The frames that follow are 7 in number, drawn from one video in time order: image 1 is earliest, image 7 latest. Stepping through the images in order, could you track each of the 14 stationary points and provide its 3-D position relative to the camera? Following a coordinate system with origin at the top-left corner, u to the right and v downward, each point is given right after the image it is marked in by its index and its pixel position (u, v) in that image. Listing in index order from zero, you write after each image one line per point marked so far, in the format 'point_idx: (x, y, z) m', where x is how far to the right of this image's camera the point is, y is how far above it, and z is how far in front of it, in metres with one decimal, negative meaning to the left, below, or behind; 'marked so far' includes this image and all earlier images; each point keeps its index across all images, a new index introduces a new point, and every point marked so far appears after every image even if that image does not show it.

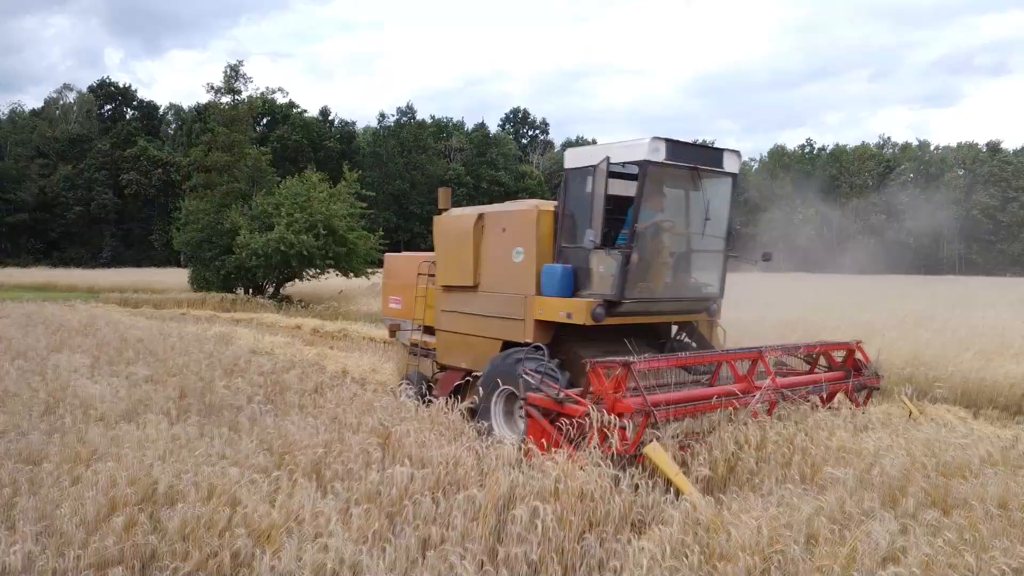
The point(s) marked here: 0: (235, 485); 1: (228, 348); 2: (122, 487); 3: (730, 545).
0: (-1.4, -1.0, +3.9) m
1: (-3.6, -0.8, +10.1) m
2: (-1.9, -1.0, +3.8) m
3: (+0.8, -1.0, +3.0) m
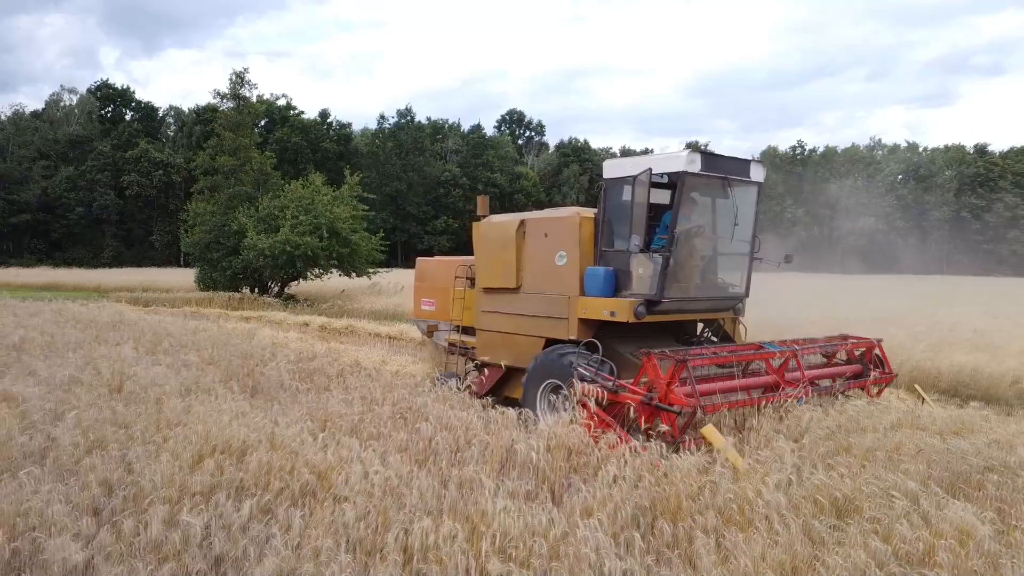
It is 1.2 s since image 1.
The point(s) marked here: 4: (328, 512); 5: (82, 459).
0: (-1.4, -1.0, +5.0) m
1: (-3.7, -0.7, +11.2) m
2: (-1.9, -1.0, +4.8) m
3: (+0.8, -1.0, +4.1) m
4: (-0.9, -1.0, +3.8) m
5: (-2.5, -1.0, +4.5) m
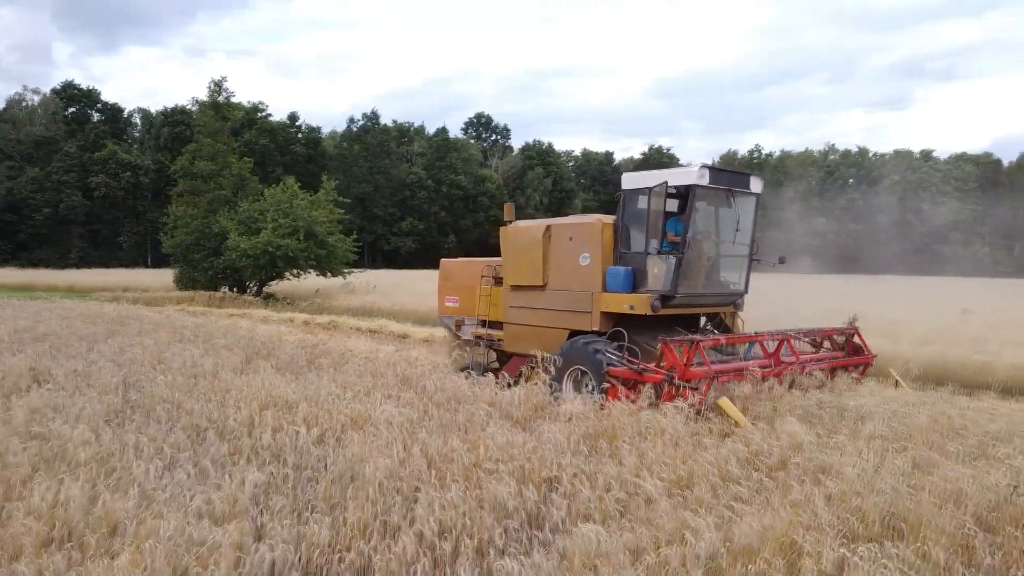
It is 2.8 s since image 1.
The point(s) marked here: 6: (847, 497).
0: (-1.6, -0.9, +6.6) m
1: (-4.1, -0.7, +12.6) m
2: (-2.0, -0.9, +6.3) m
3: (+0.7, -0.9, +5.8) m
4: (-1.0, -1.0, +5.4) m
5: (-2.6, -0.9, +6.0) m
6: (+1.6, -1.0, +3.8) m
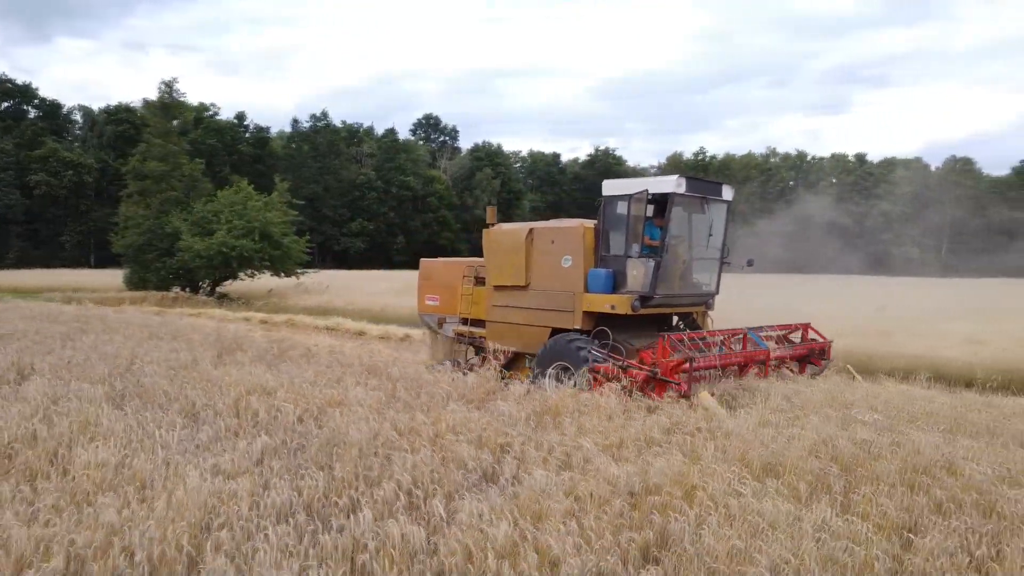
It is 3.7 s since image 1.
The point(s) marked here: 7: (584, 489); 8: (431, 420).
0: (-2.0, -0.9, +7.3) m
1: (-4.9, -0.7, +13.2) m
2: (-2.4, -0.9, +7.1) m
3: (+0.4, -0.9, +6.7) m
4: (-1.3, -1.0, +6.2) m
5: (-3.0, -0.9, +6.7) m
6: (+1.4, -1.0, +4.8) m
7: (+0.4, -1.1, +4.2) m
8: (-0.6, -1.0, +6.0) m
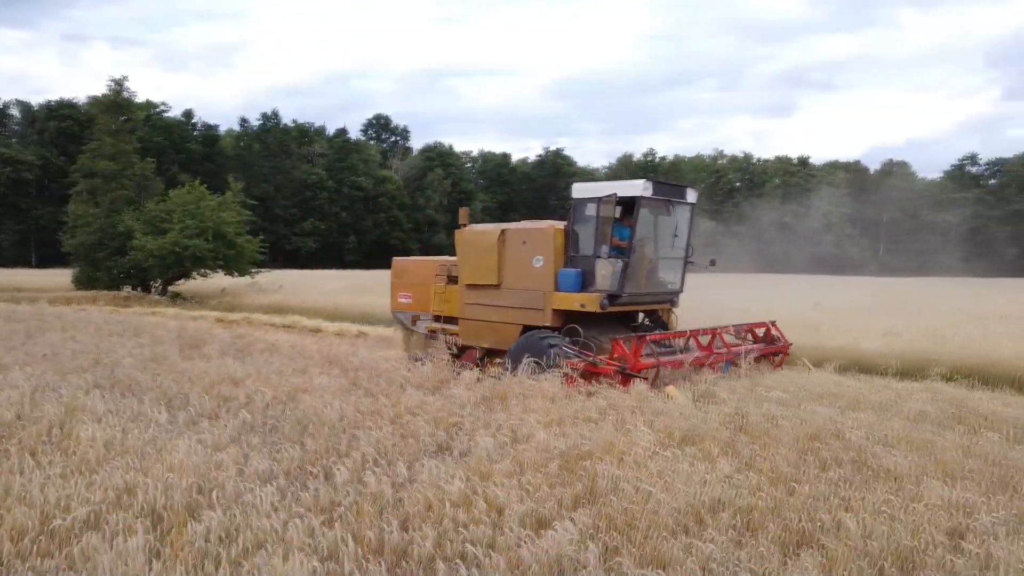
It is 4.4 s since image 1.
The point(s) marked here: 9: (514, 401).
0: (-2.4, -0.9, +7.9) m
1: (-5.7, -0.7, +13.6) m
2: (-2.9, -0.9, +7.6) m
3: (-0.1, -0.9, +7.4) m
4: (-1.7, -0.9, +6.8) m
5: (-3.4, -0.9, +7.2) m
6: (+1.0, -1.0, +5.5) m
7: (+0.1, -1.0, +4.9) m
8: (-1.0, -1.0, +6.6) m
9: (0.0, -0.9, +6.7) m
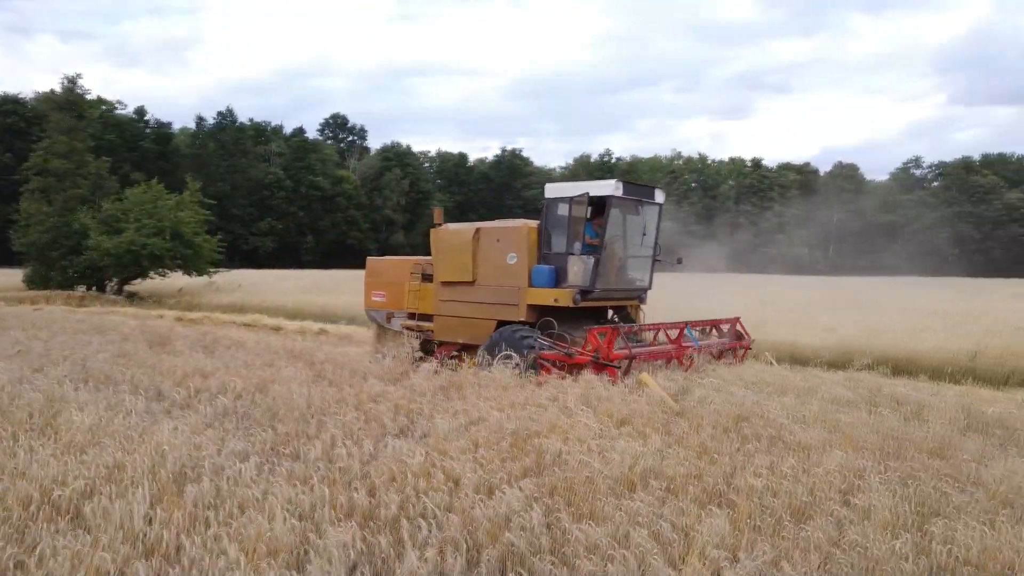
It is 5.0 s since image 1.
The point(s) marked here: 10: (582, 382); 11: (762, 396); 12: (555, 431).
0: (-2.9, -0.8, +8.3) m
1: (-6.4, -0.6, +13.8) m
2: (-3.3, -0.8, +8.0) m
3: (-0.5, -0.8, +7.9) m
4: (-2.1, -0.9, +7.2) m
5: (-3.8, -0.8, +7.6) m
6: (+0.7, -0.9, +6.1) m
7: (-0.2, -1.0, +5.4) m
8: (-1.4, -0.9, +7.1) m
9: (-0.4, -0.9, +7.2) m
10: (+0.6, -0.9, +7.6) m
11: (+2.2, -0.9, +6.9) m
12: (+0.3, -1.0, +5.5) m
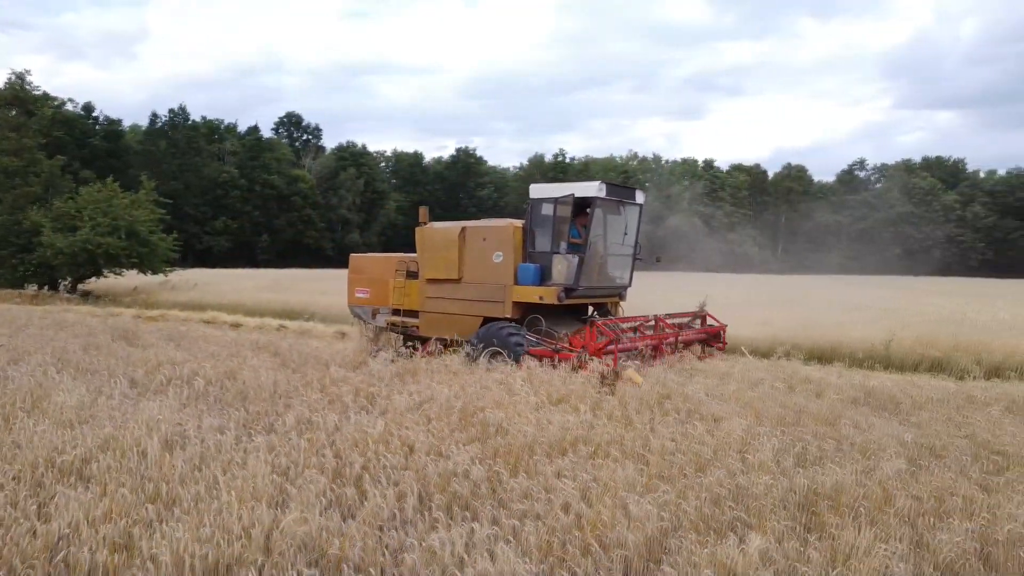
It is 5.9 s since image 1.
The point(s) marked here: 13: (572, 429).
0: (-3.4, -0.8, +8.8) m
1: (-7.3, -0.6, +14.1) m
2: (-3.8, -0.8, +8.5) m
3: (-1.0, -0.8, +8.5) m
4: (-2.6, -0.9, +7.8) m
5: (-4.3, -0.8, +8.0) m
6: (+0.3, -0.9, +6.8) m
7: (-0.6, -0.9, +6.1) m
8: (-1.9, -0.9, +7.7) m
9: (-0.9, -0.9, +7.9) m
10: (+0.1, -0.8, +8.3) m
11: (+1.7, -0.9, +7.7) m
12: (-0.1, -0.9, +6.2) m
13: (+0.4, -1.0, +5.6) m
